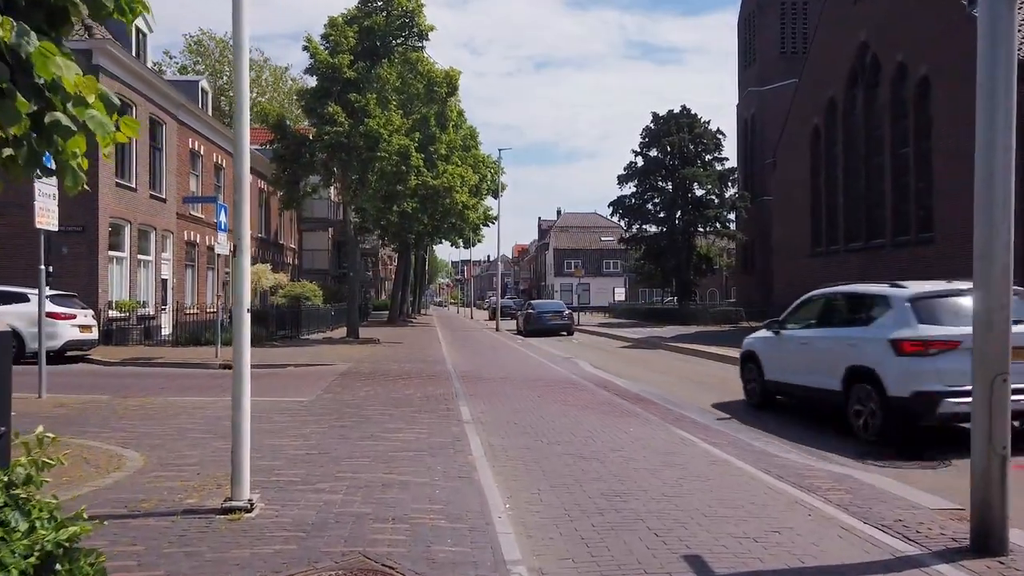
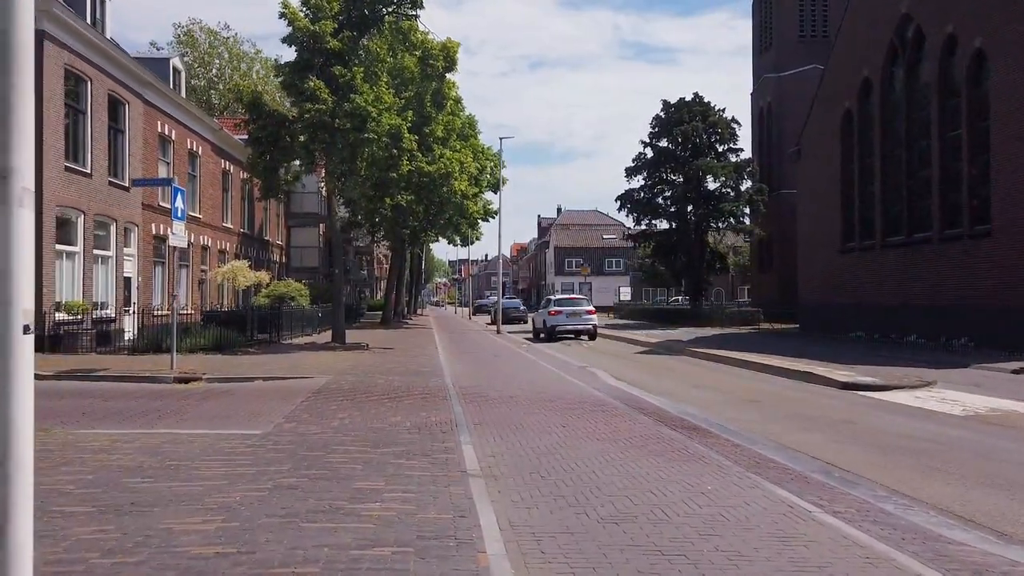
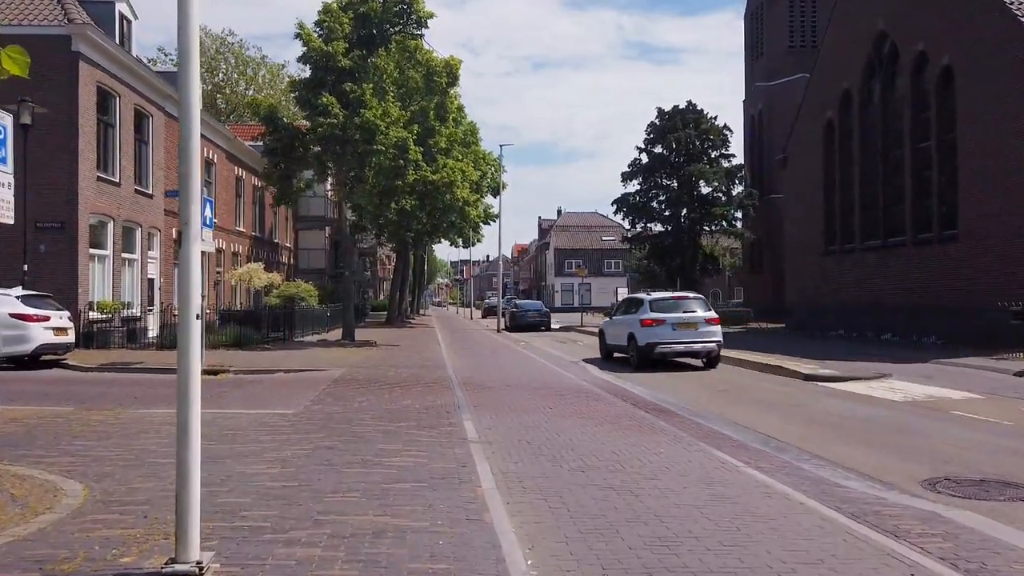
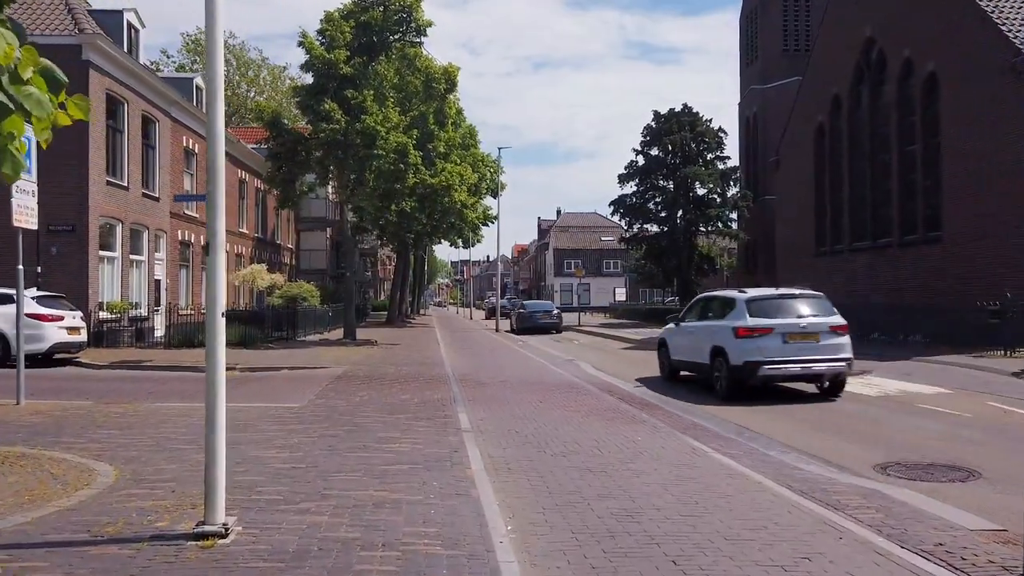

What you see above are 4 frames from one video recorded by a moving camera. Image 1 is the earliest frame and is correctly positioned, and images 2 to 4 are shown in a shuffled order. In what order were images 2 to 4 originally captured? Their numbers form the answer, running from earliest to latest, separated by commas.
4, 3, 2
